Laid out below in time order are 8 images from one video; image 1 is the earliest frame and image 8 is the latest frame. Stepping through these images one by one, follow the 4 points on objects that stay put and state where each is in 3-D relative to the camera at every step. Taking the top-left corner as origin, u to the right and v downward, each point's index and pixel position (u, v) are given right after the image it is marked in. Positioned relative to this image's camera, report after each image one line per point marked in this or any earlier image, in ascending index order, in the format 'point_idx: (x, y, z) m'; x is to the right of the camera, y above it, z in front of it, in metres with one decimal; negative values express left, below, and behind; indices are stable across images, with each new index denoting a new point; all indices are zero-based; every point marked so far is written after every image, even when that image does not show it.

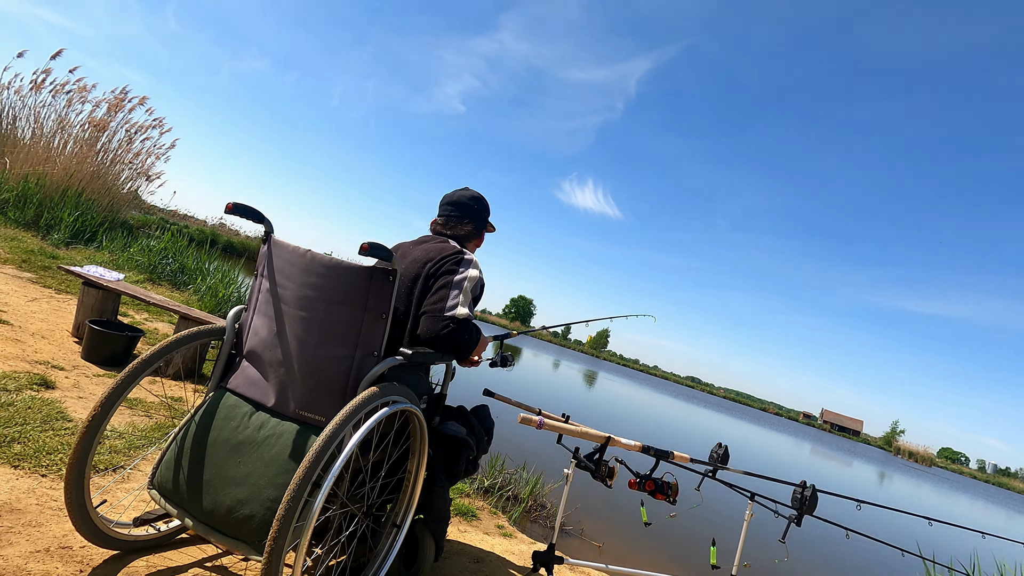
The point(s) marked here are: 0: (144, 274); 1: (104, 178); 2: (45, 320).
0: (-4.4, +0.2, +5.5) m
1: (-6.5, +1.7, +7.3) m
2: (-3.2, -0.2, +3.1) m
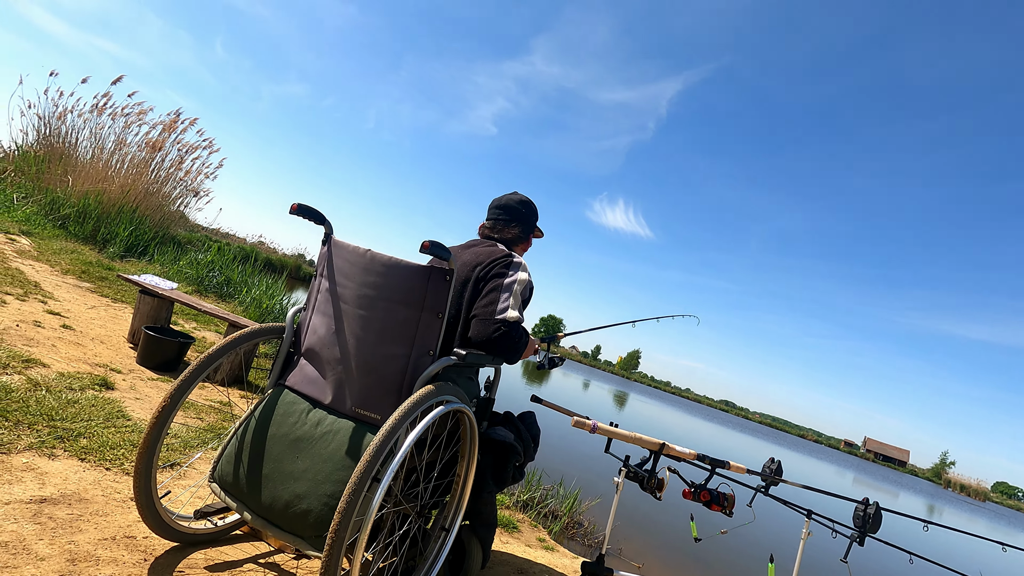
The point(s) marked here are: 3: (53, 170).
0: (-4.0, 0.0, +5.7) m
1: (-6.0, +1.5, +7.7) m
2: (-2.9, -0.3, +3.2) m
3: (-7.3, +1.9, +7.3) m
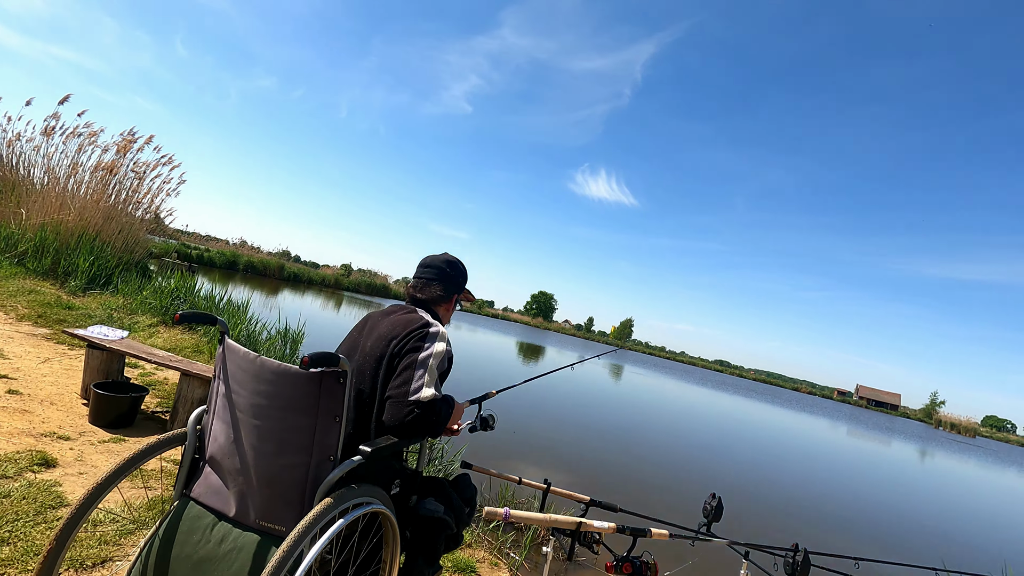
0: (-4.4, -0.3, +5.6) m
1: (-6.5, +1.1, +7.4) m
2: (-3.2, -0.7, +3.2) m
3: (-7.8, +1.3, +7.0) m
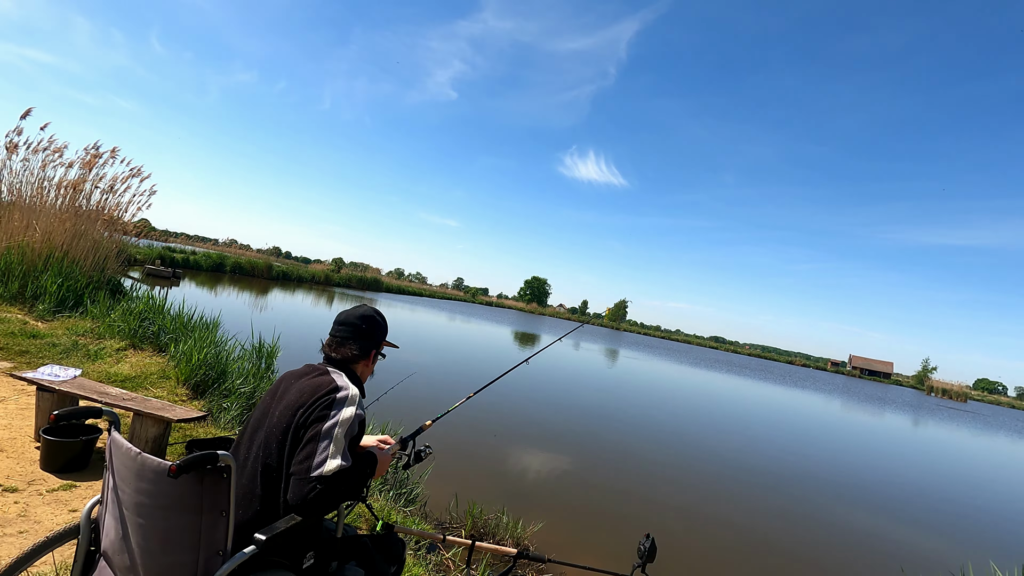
0: (-4.7, -0.6, +5.5) m
1: (-6.8, +0.8, +7.3) m
2: (-3.4, -0.9, +3.1) m
3: (-8.2, +0.9, +6.8) m
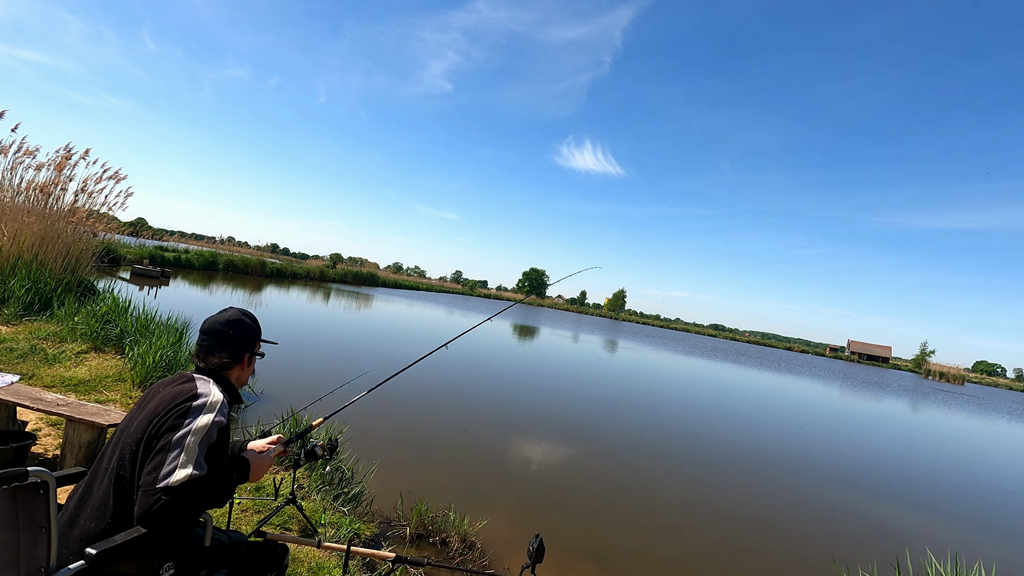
0: (-5.1, -0.6, +5.5) m
1: (-7.3, +0.7, +7.2) m
2: (-3.8, -1.0, +3.1) m
3: (-8.6, +0.8, +6.8) m
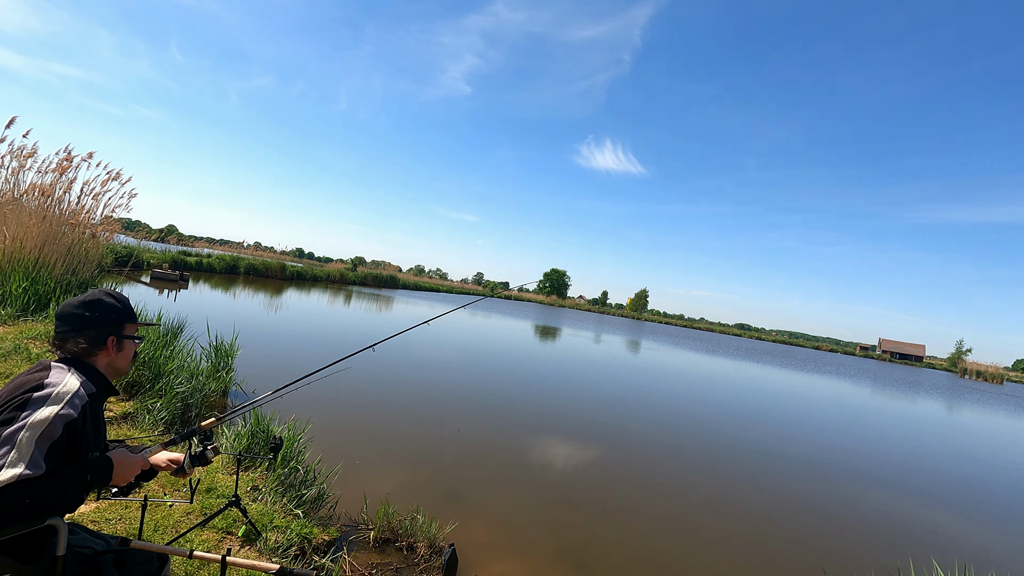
0: (-5.2, -0.6, +5.5) m
1: (-7.4, +0.7, +7.3) m
2: (-4.1, -1.0, +3.0) m
3: (-8.7, +0.8, +6.9) m
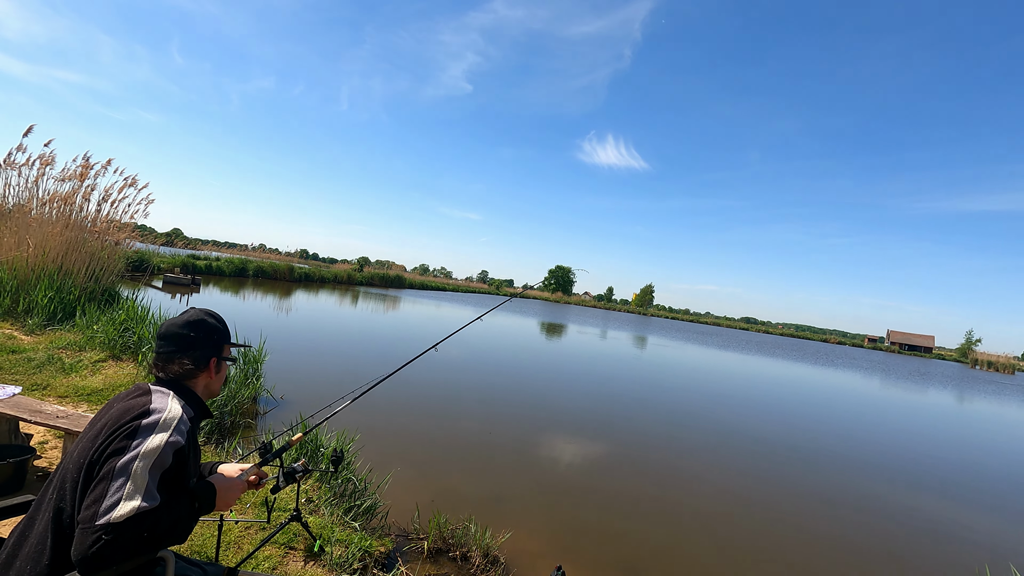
0: (-4.8, -0.7, +5.5) m
1: (-7.0, +0.6, +7.3) m
2: (-3.7, -1.1, +3.0) m
3: (-8.3, +0.6, +6.9) m
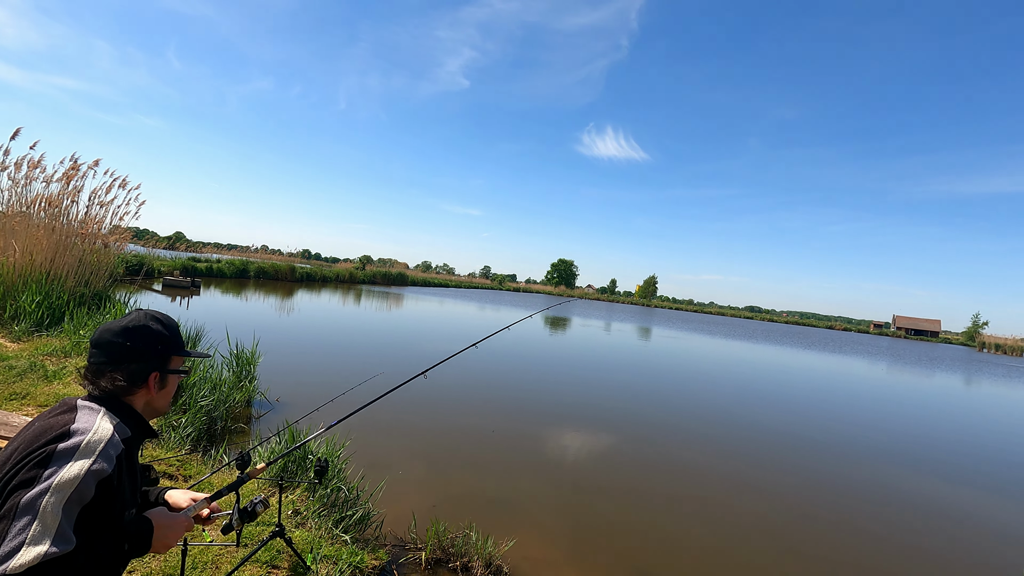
0: (-4.8, -0.8, +5.3) m
1: (-7.0, +0.5, +7.1) m
2: (-3.7, -1.1, +2.8) m
3: (-8.4, +0.5, +6.7) m
